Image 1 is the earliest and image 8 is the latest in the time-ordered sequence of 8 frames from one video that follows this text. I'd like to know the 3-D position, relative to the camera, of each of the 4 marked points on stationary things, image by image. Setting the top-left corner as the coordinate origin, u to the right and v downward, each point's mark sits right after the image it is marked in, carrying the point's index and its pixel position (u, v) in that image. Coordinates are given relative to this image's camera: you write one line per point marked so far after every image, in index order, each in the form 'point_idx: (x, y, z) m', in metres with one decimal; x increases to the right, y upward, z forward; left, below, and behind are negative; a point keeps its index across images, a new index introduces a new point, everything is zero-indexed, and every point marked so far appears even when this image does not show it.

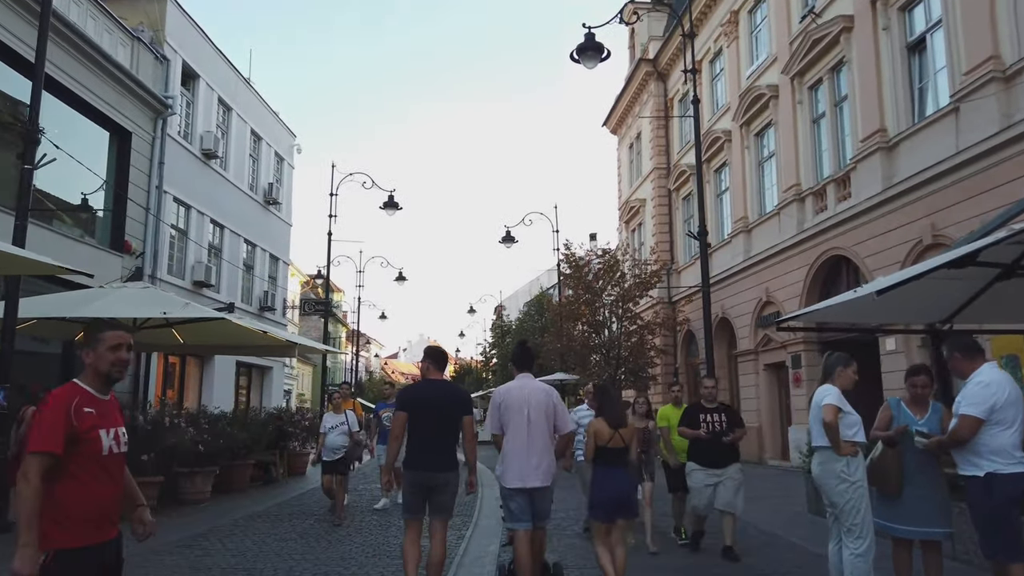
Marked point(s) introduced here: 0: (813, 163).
0: (+7.3, +3.0, +18.1) m
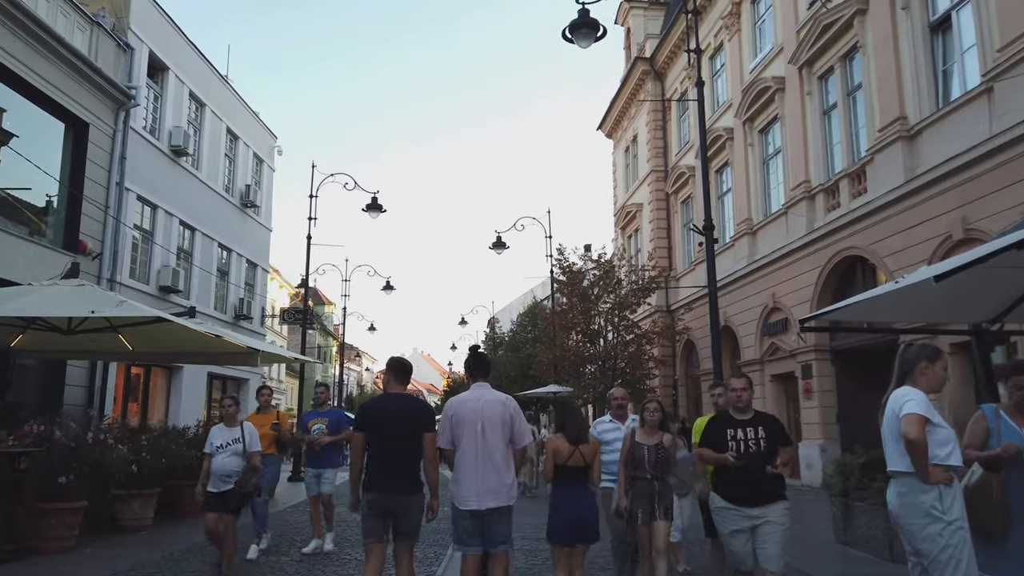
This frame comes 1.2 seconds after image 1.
0: (+7.1, +2.9, +16.9) m
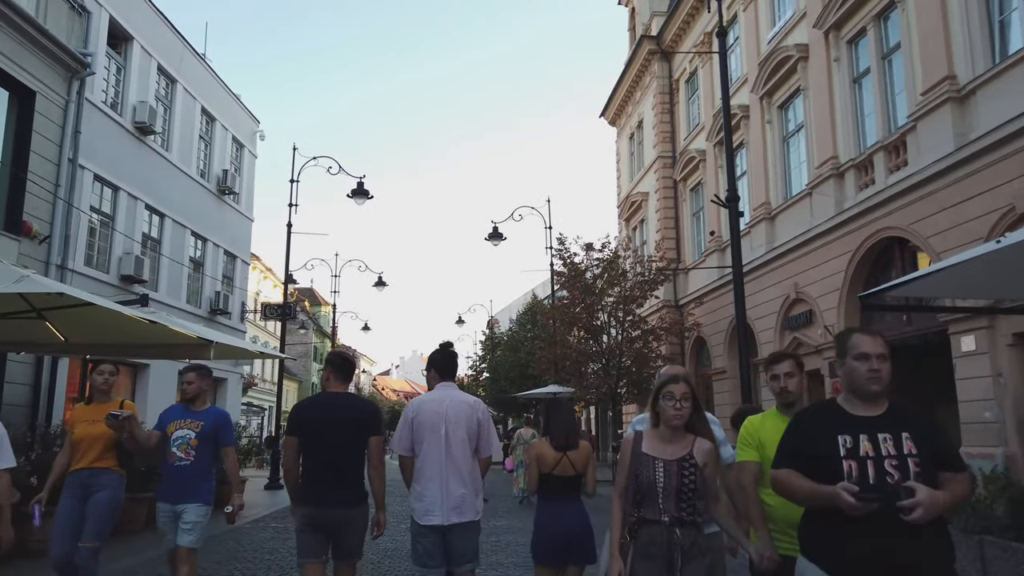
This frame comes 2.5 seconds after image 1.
0: (+7.0, +3.2, +15.2) m
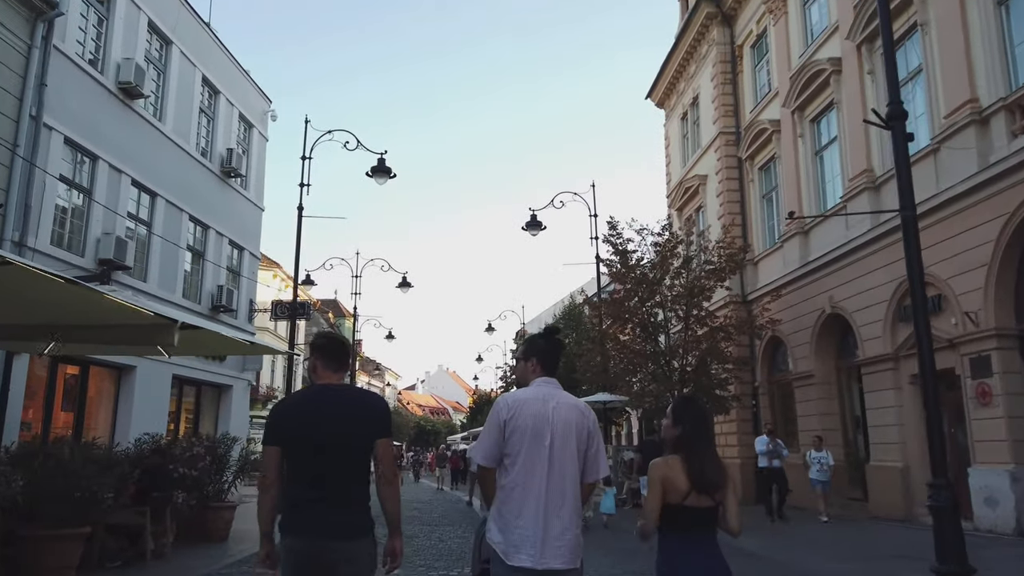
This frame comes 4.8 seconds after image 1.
0: (+7.9, +3.6, +11.9) m
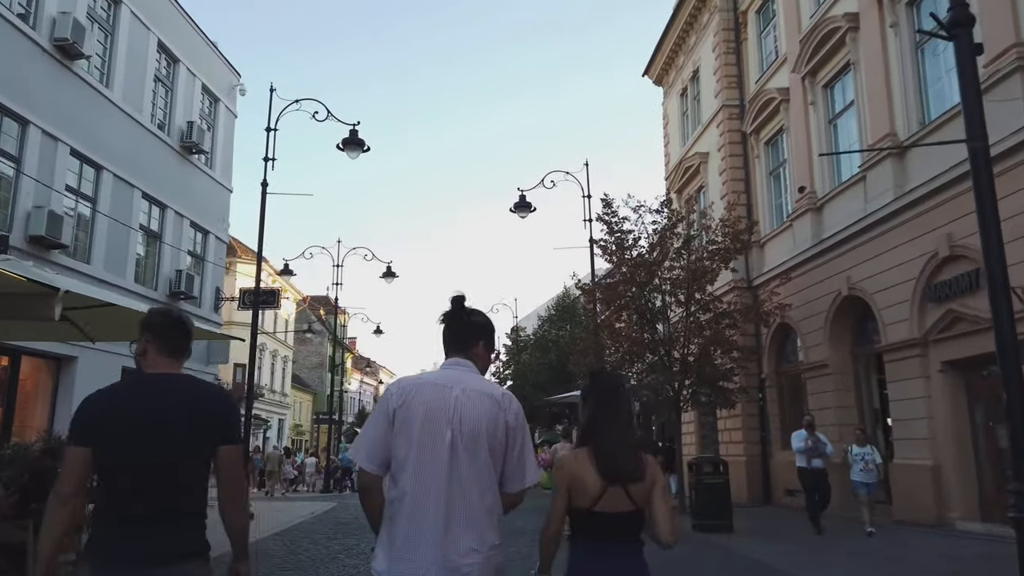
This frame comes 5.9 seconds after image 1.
0: (+7.5, +4.0, +10.3) m
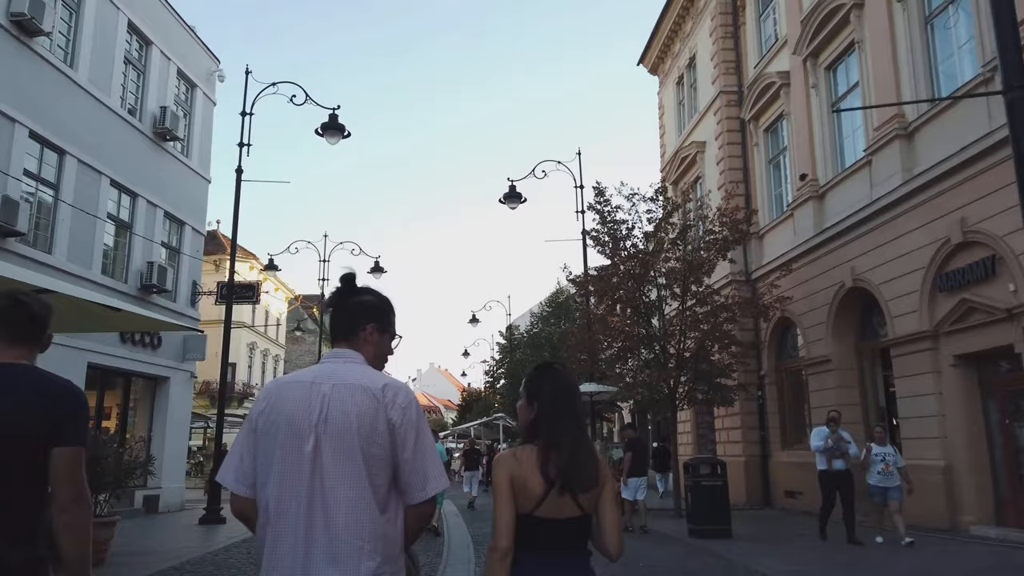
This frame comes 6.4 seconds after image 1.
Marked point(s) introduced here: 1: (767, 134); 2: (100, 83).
0: (+7.3, +4.2, +9.5) m
1: (+6.5, +3.9, +18.9) m
2: (-8.9, +4.4, +16.1) m
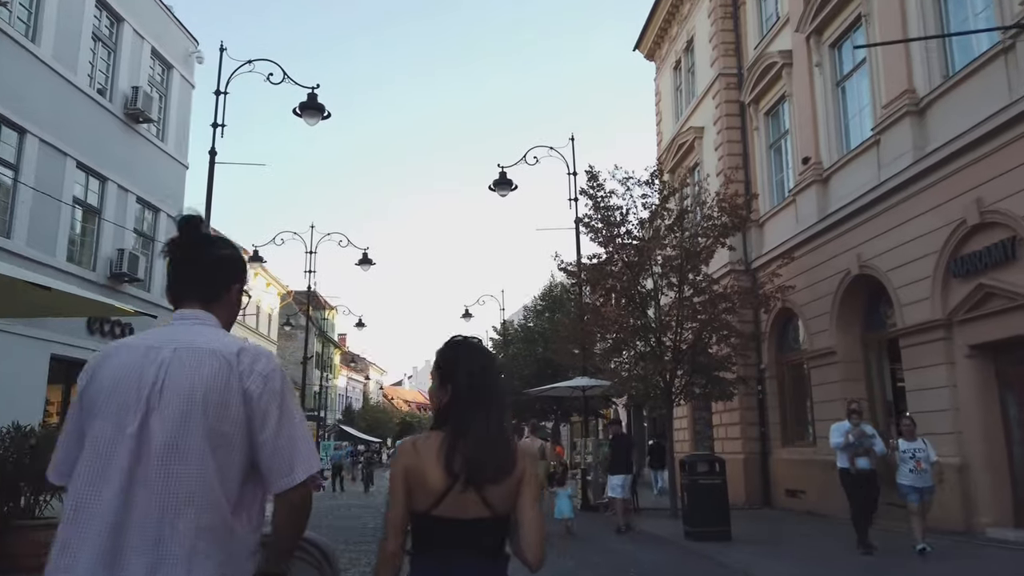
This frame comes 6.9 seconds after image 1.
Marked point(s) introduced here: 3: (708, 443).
0: (+7.0, +4.4, +8.8) m
1: (+6.2, +4.1, +18.1) m
2: (-9.1, +4.7, +15.2) m
3: (+5.2, -4.1, +19.7) m
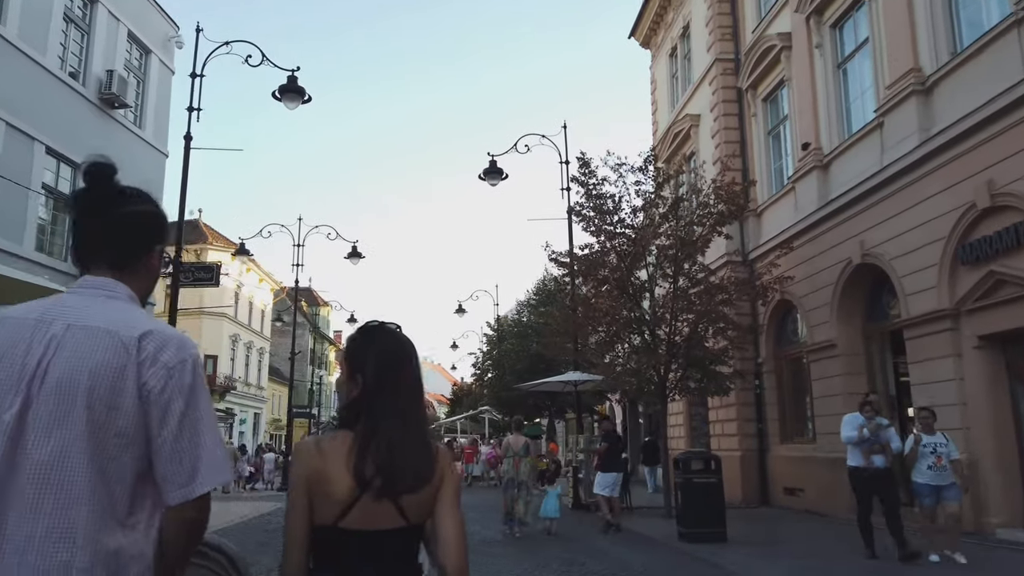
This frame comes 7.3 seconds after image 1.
0: (+6.8, +4.6, +8.2) m
1: (+6.0, +4.3, +17.5) m
2: (-9.4, +4.9, +14.6) m
3: (+4.9, -3.9, +19.1) m
